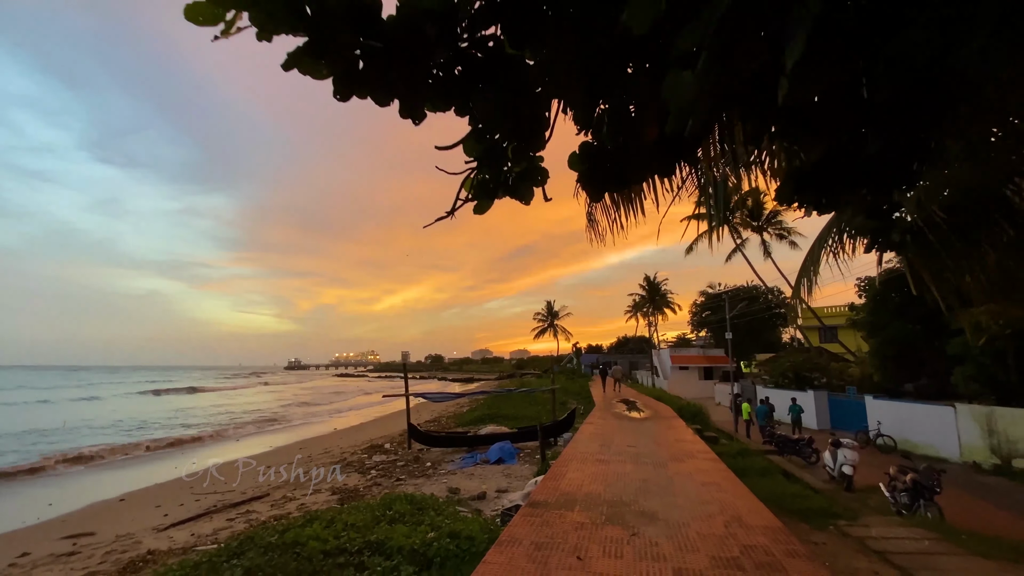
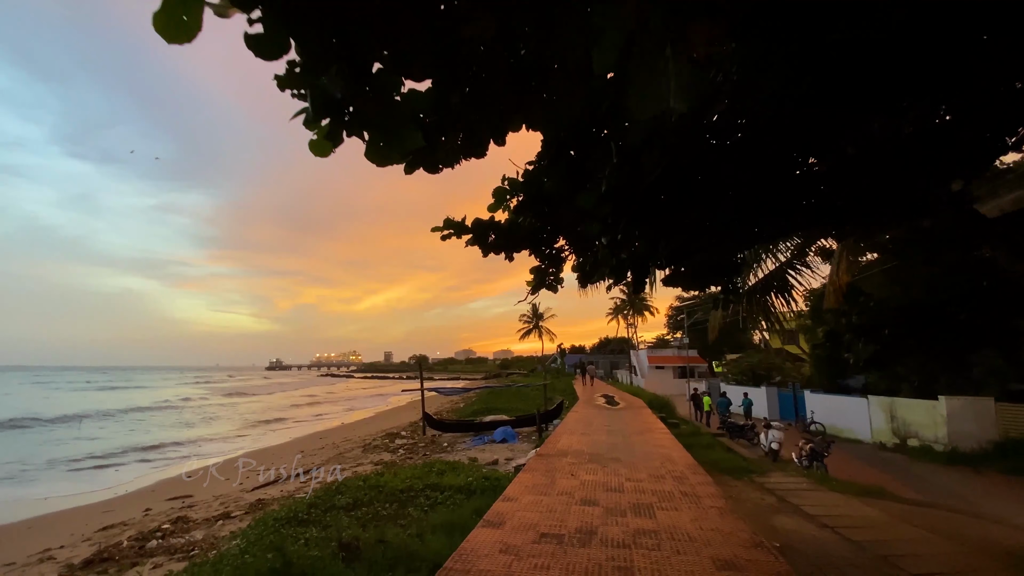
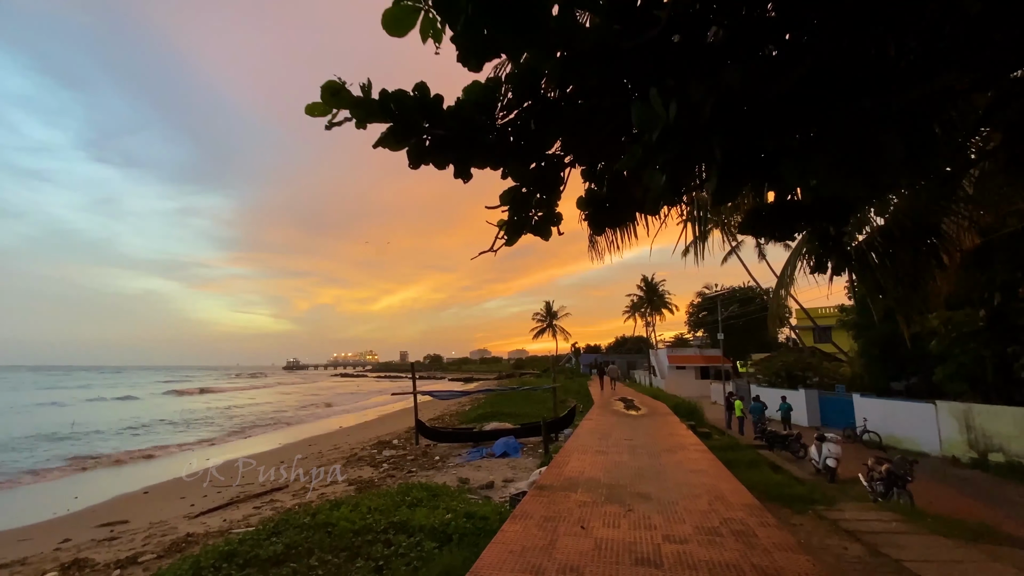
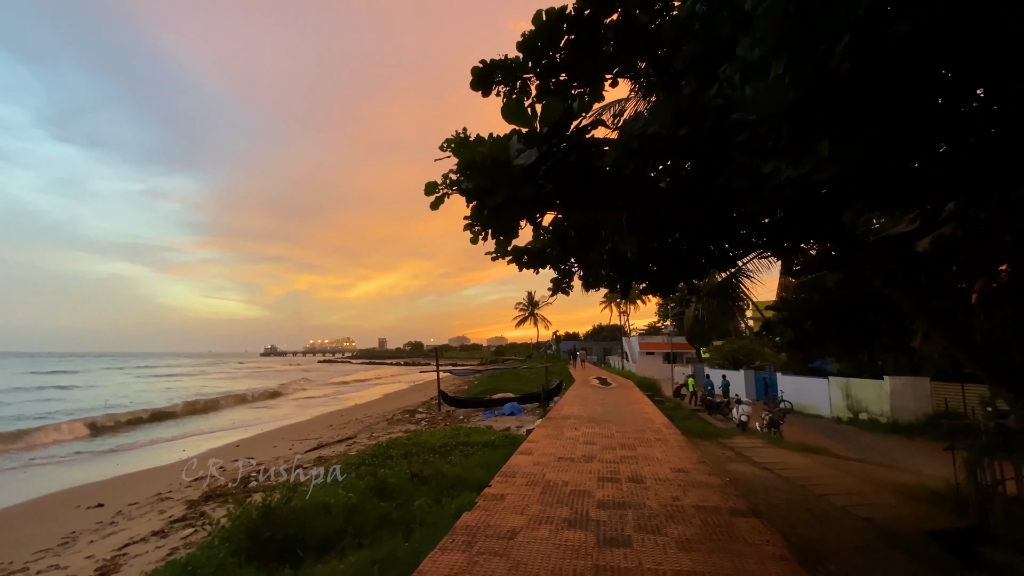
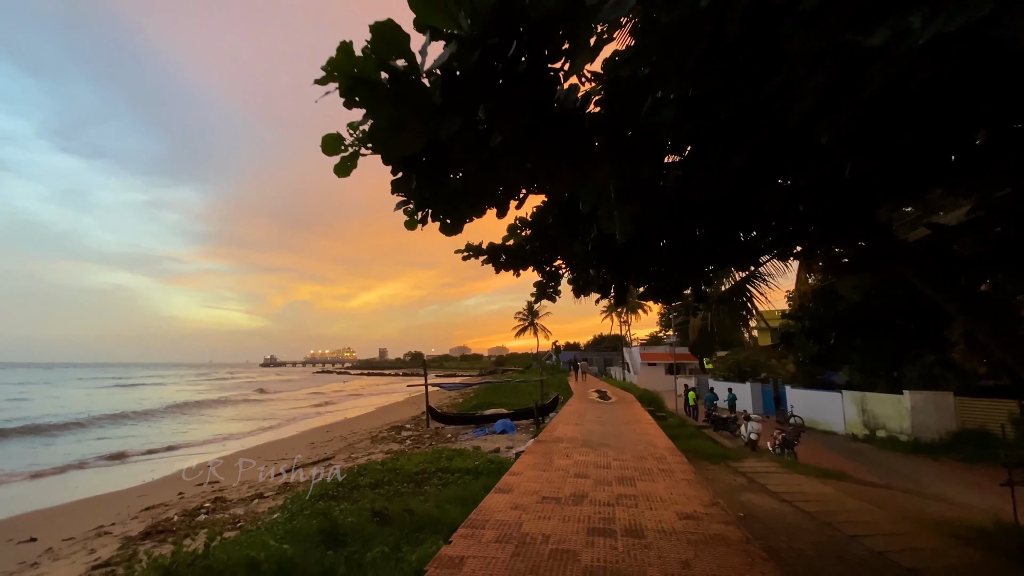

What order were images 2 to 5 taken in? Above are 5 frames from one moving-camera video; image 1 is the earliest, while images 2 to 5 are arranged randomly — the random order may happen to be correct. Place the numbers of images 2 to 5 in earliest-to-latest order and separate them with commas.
3, 2, 5, 4
